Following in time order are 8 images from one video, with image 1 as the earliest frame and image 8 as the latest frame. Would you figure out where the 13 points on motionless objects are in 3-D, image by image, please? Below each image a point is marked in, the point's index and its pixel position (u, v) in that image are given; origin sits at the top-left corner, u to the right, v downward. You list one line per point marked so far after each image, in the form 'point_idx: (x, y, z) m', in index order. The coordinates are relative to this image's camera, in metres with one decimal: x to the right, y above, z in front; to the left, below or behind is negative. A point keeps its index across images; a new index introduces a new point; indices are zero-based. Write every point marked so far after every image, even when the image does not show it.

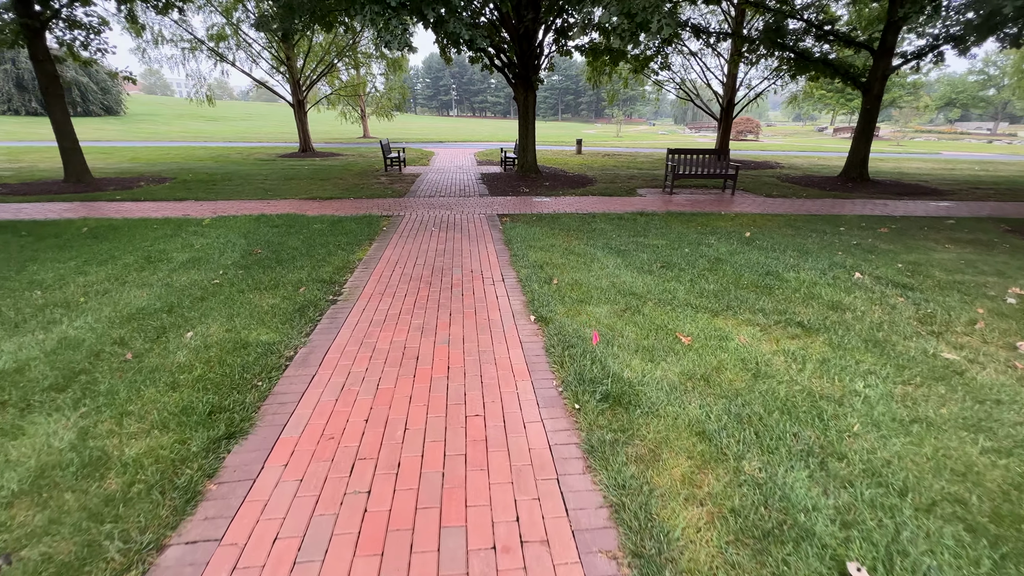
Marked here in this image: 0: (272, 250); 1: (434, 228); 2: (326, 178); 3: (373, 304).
0: (-3.2, +0.5, +5.9) m
1: (-1.3, +1.0, +7.6) m
2: (-5.7, +3.4, +13.9) m
3: (-1.4, -0.2, +4.5) m
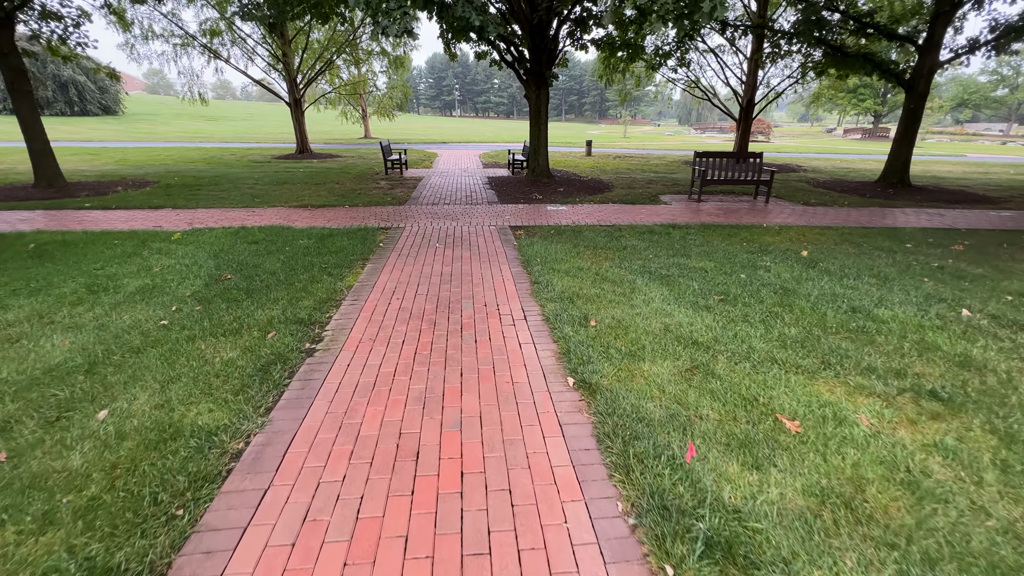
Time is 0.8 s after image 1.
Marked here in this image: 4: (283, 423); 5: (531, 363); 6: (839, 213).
0: (-2.9, +0.1, +4.9) m
1: (-1.1, +0.6, +6.6) m
2: (-5.5, +3.0, +13.0) m
3: (-1.2, -0.5, +3.5) m
4: (-1.4, -0.8, +2.7) m
5: (+0.1, -0.6, +3.4) m
6: (+6.8, +1.5, +9.3) m
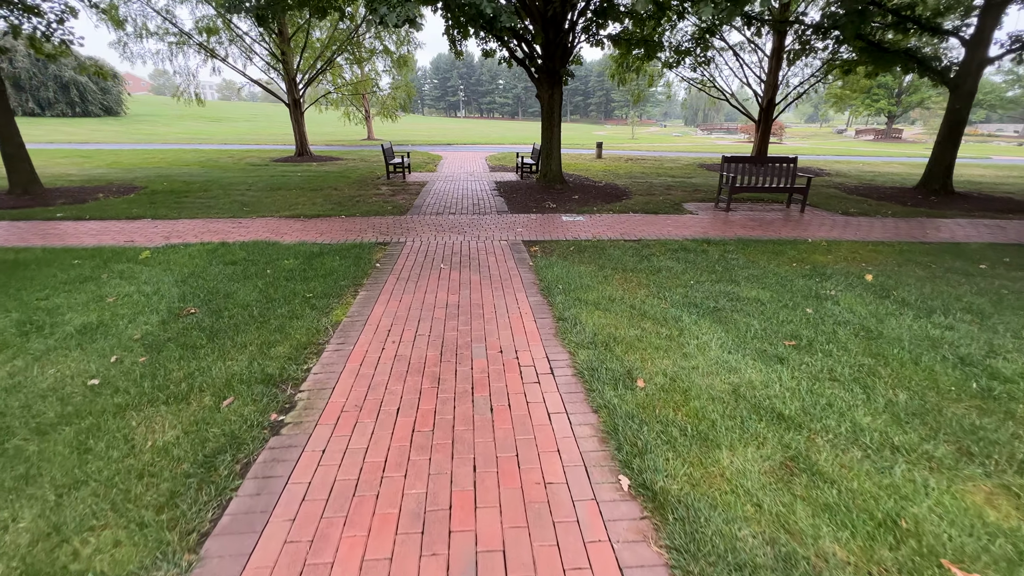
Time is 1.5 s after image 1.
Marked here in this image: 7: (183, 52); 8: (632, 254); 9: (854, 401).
0: (-2.7, -0.2, +4.1) m
1: (-0.9, +0.3, +5.7) m
2: (-5.2, +2.7, +12.2) m
3: (-1.0, -0.9, +2.6) m
4: (-1.2, -1.1, +1.9) m
5: (+0.3, -0.9, +2.5) m
6: (+7.0, +1.2, +8.4) m
7: (-13.6, +9.8, +18.6) m
8: (+1.6, +0.5, +6.1) m
9: (+2.2, -0.7, +2.9) m
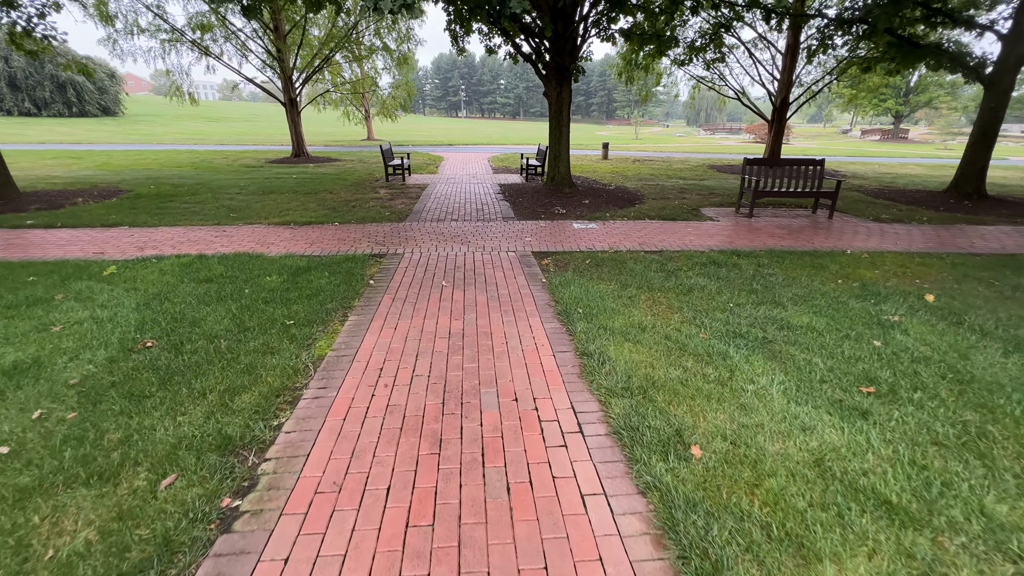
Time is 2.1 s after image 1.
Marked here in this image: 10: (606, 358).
0: (-2.6, -0.4, +3.5) m
1: (-0.8, +0.1, +5.1) m
2: (-5.1, +2.5, +11.5) m
3: (-0.9, -1.1, +2.0) m
4: (-1.1, -1.4, +1.2) m
5: (+0.4, -1.1, +1.9) m
6: (+7.1, +1.0, +7.8) m
7: (-13.4, +9.5, +18.0) m
8: (+1.8, +0.2, +5.5) m
9: (+2.3, -0.9, +2.2) m
10: (+0.7, -0.5, +3.4) m
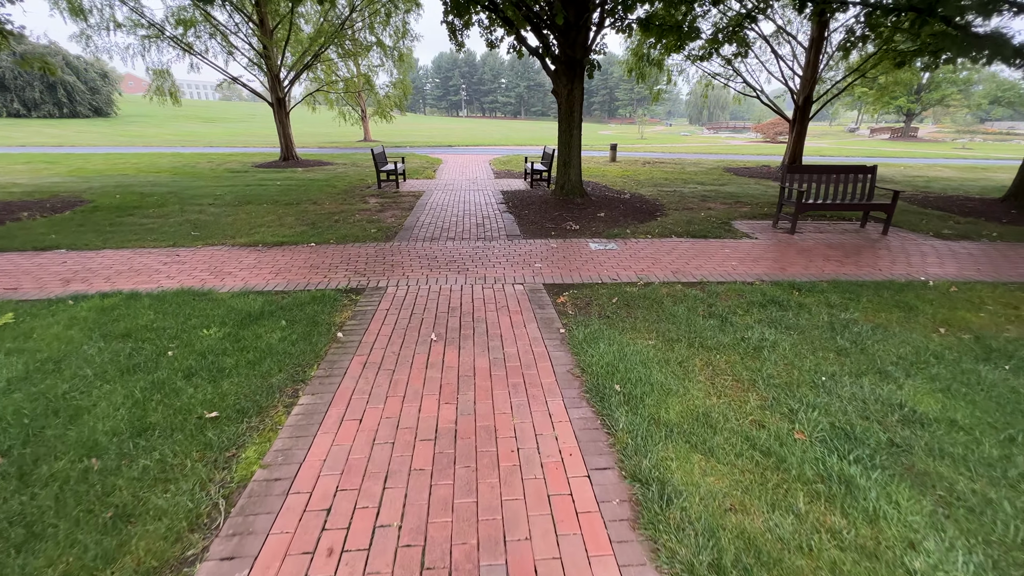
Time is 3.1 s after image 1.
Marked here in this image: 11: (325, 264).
0: (-2.5, -0.9, +2.3) m
1: (-0.7, -0.4, +3.9) m
2: (-5.0, +2.0, +10.4) m
3: (-0.8, -1.6, +0.8) m
4: (-1.0, -1.8, +0.1) m
5: (+0.5, -1.6, +0.7) m
6: (+7.2, +0.5, +6.6) m
7: (-13.3, +9.1, +16.8) m
8: (+1.8, -0.2, +4.3) m
9: (+2.4, -1.4, +1.1) m
10: (+0.8, -1.0, +2.3) m
11: (-2.5, +0.3, +5.9) m
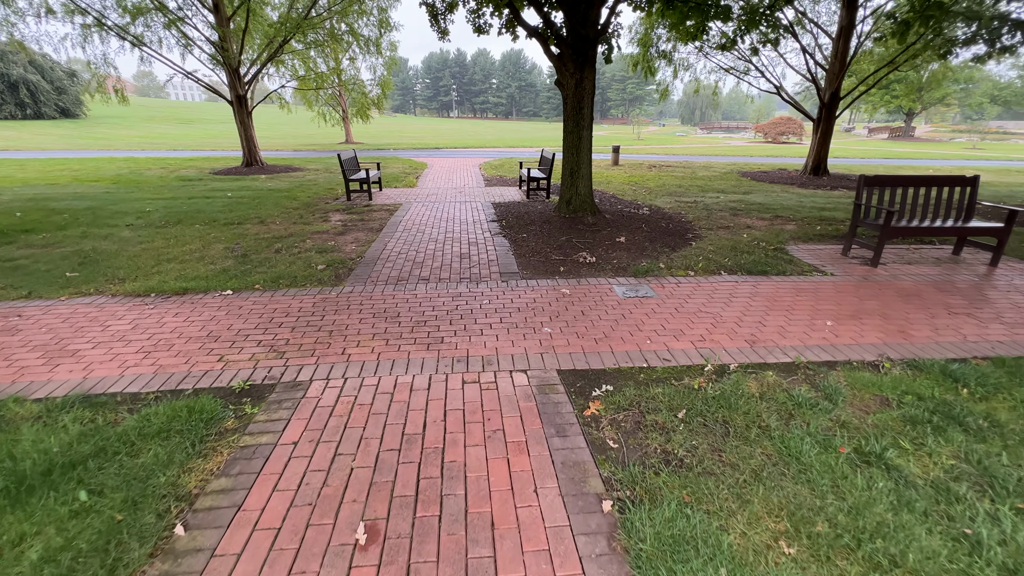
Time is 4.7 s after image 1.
0: (-2.5, -1.6, +0.4) m
1: (-0.7, -1.1, +2.0) m
2: (-5.1, +1.3, +8.4) m
3: (-0.8, -2.2, -1.1) m
4: (-0.9, -2.5, -1.8) m
5: (+0.6, -2.3, -1.2) m
6: (+7.2, -0.1, +4.8) m
7: (-13.6, +8.3, +14.7) m
8: (+1.8, -0.9, +2.5) m
9: (+2.4, -2.1, -0.8) m
10: (+0.8, -1.7, +0.4) m
11: (-2.5, -0.4, +4.0) m
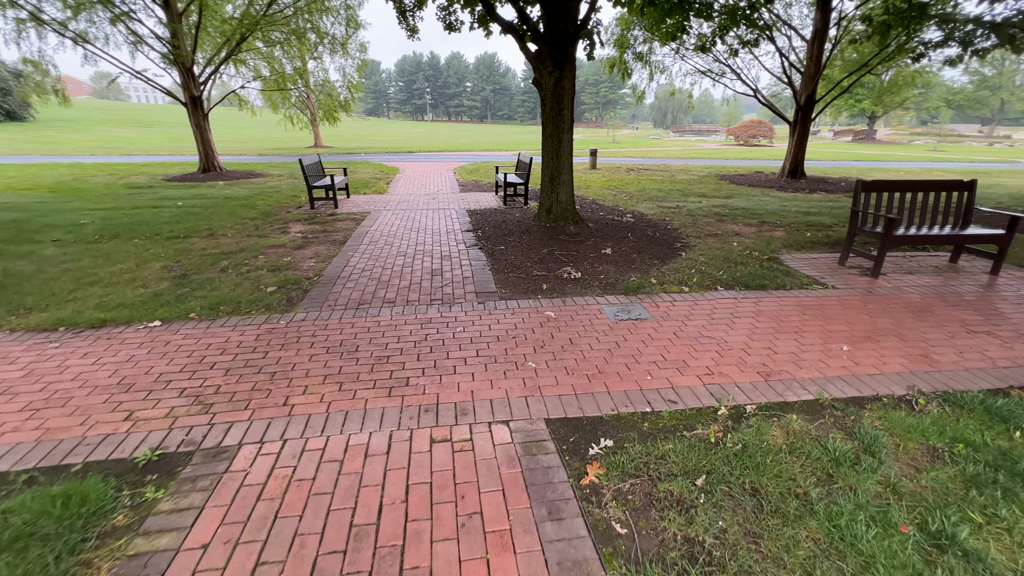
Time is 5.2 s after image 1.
0: (-2.5, -1.8, -0.3) m
1: (-0.7, -1.3, +1.4) m
2: (-5.5, +0.9, +7.6) m
3: (-0.6, -2.4, -1.7) m
4: (-0.8, -2.7, -2.5) m
5: (+0.7, -2.4, -1.7) m
6: (+7.0, -0.2, +4.6) m
7: (-14.4, +7.7, +13.5) m
8: (+1.8, -1.1, +2.0) m
9: (+2.5, -2.2, -1.2) m
10: (+0.9, -1.8, -0.2) m
11: (-2.7, -0.6, +3.3) m
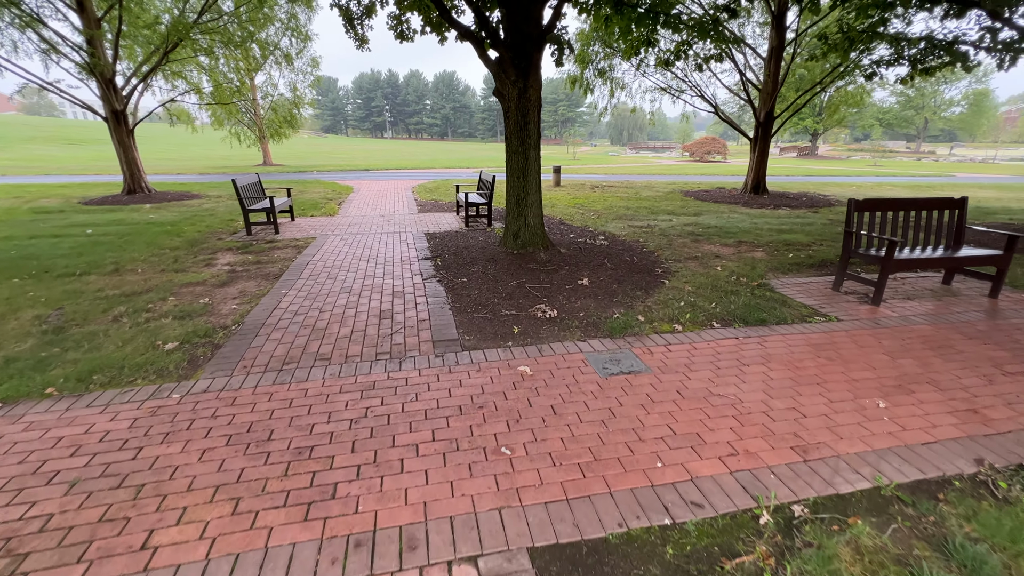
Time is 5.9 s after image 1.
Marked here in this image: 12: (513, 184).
0: (-2.3, -2.1, -1.4) m
1: (-0.8, -1.6, +0.5) m
2: (-6.0, +0.3, +6.3) m
3: (-0.4, -2.6, -2.6) m
4: (-0.4, -2.9, -3.4) m
5: (+0.9, -2.6, -2.6) m
6: (+6.7, -0.4, +4.3) m
7: (-15.6, +6.6, +11.8) m
8: (+1.7, -1.3, +1.3) m
9: (+2.8, -2.3, -1.9) m
10: (+1.0, -2.0, -1.0) m
11: (-2.8, -1.1, +2.3) m
12: (0.0, +1.5, +6.3) m
